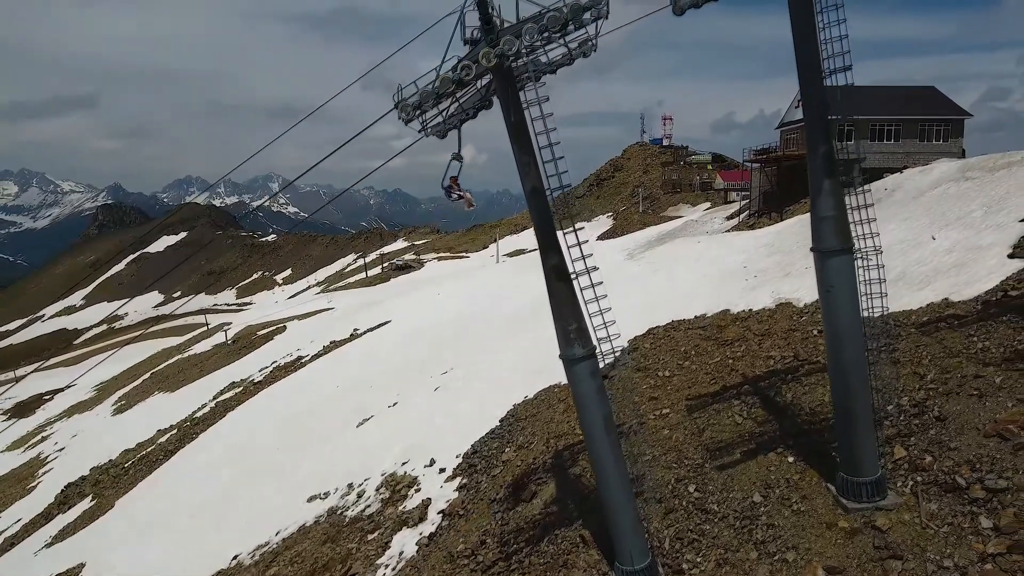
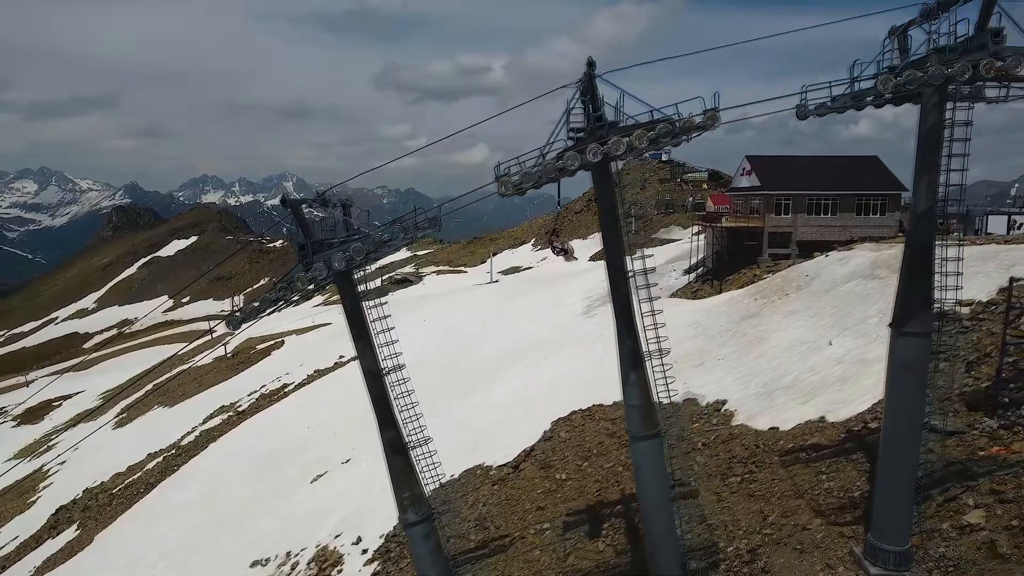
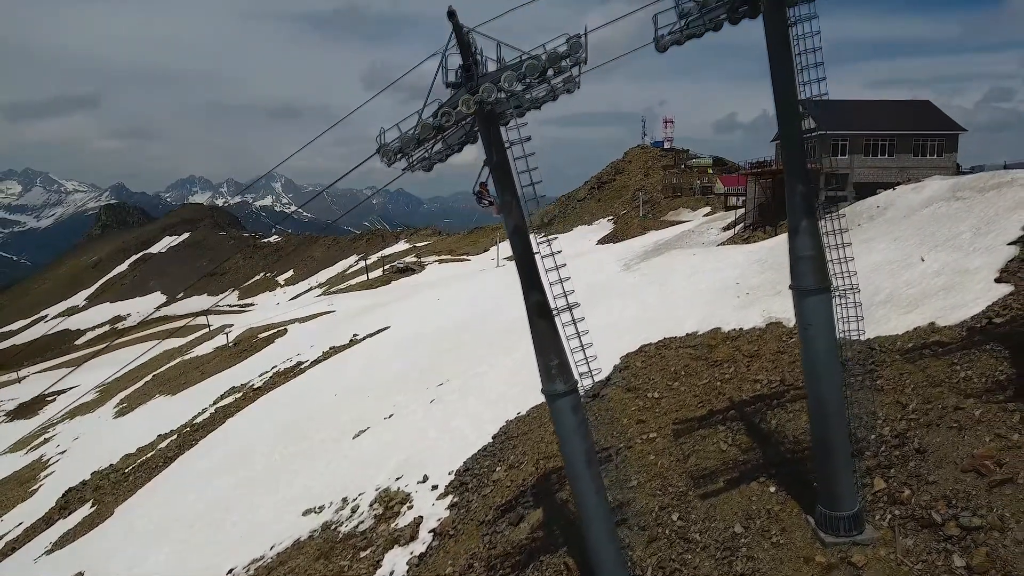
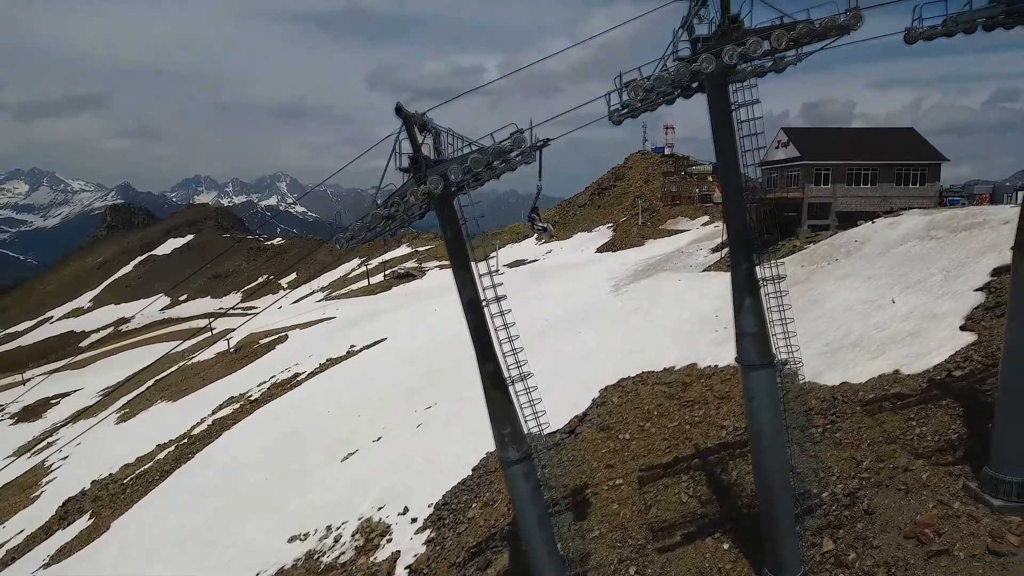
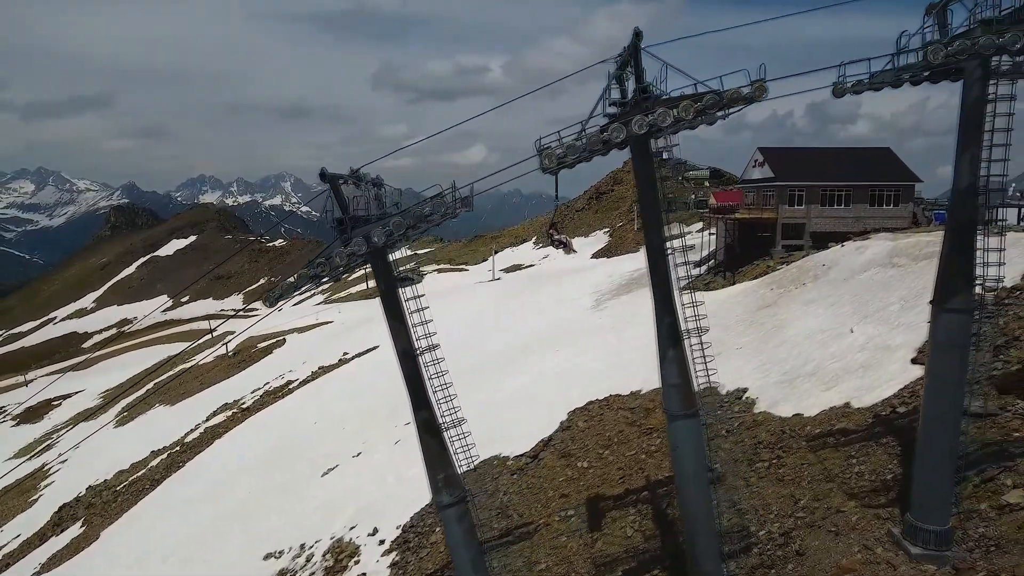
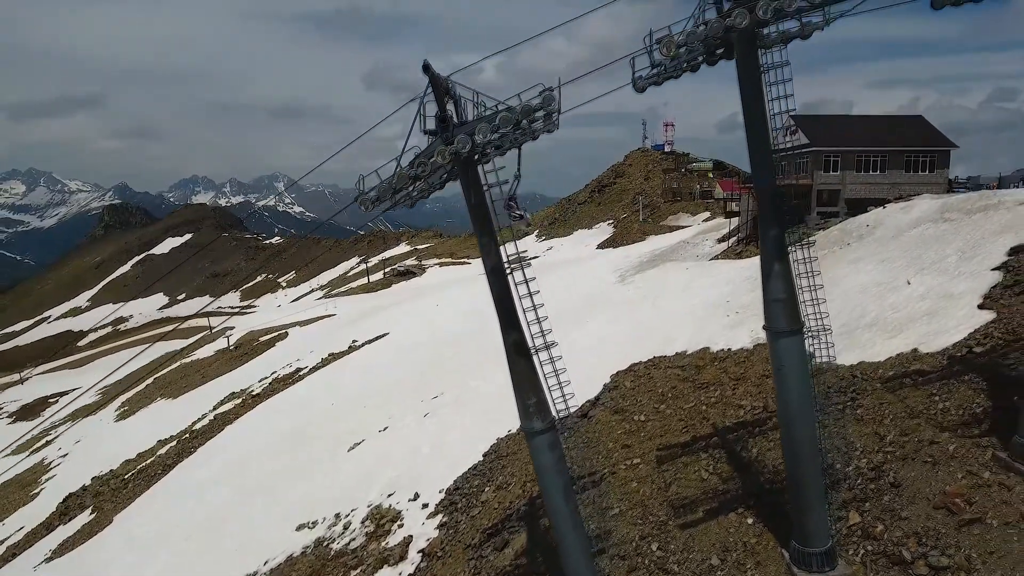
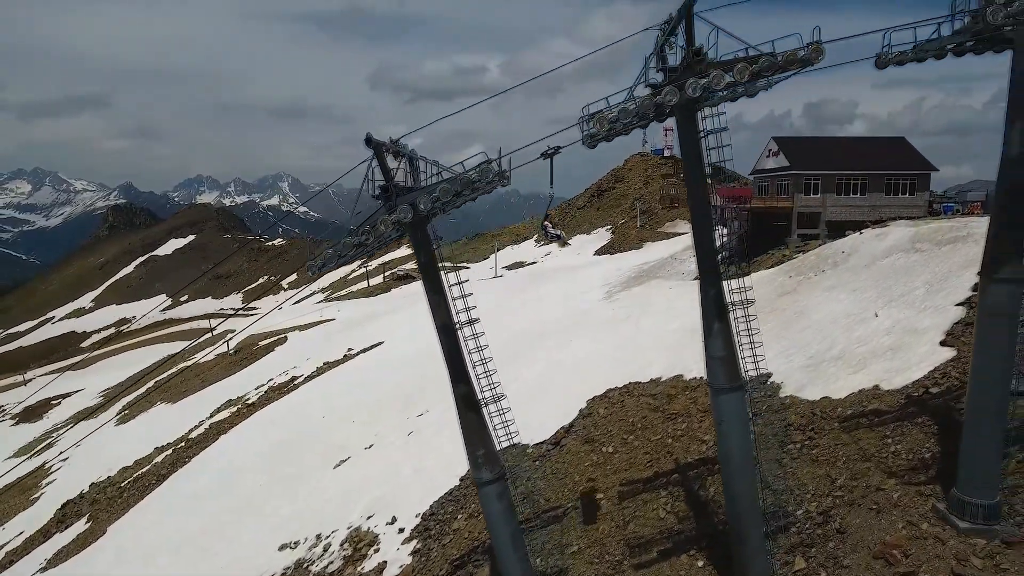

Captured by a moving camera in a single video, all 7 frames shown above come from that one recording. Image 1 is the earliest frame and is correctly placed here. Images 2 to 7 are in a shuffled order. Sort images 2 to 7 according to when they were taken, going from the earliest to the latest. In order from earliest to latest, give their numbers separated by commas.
3, 6, 4, 7, 5, 2
